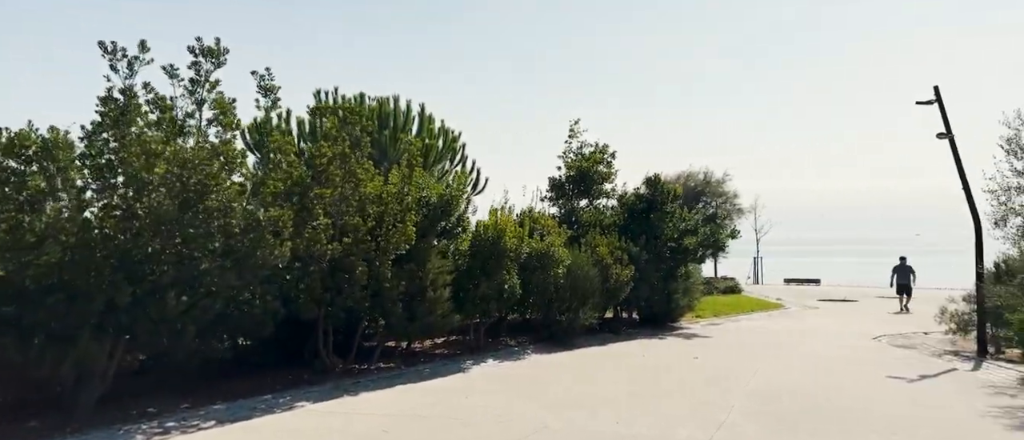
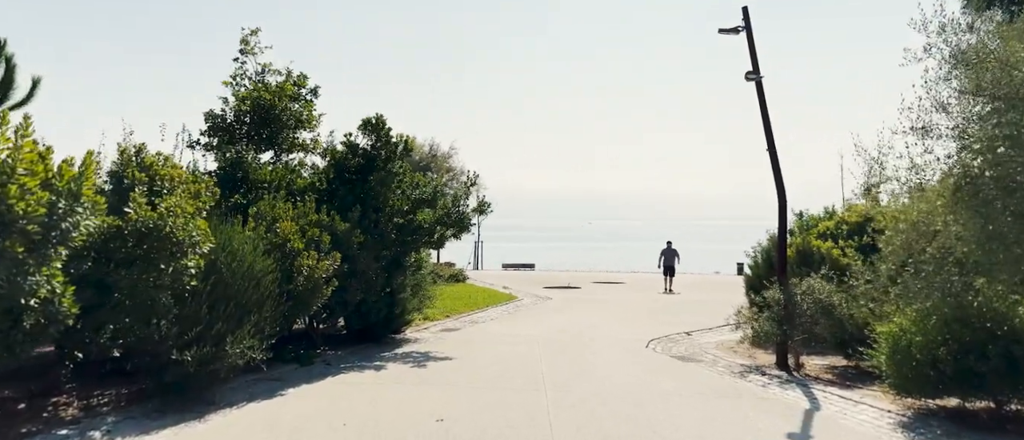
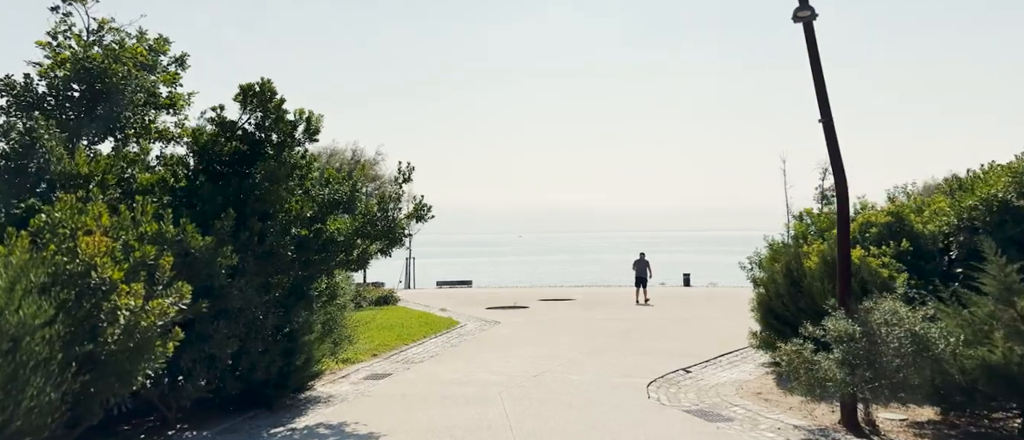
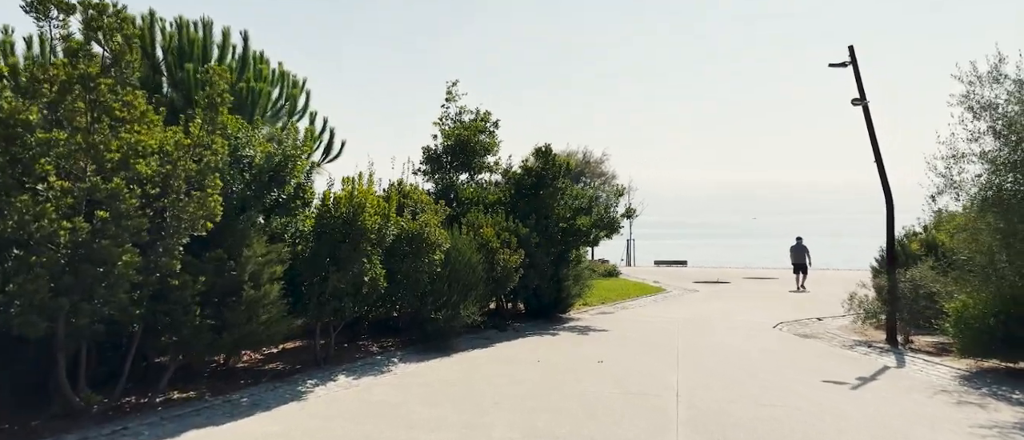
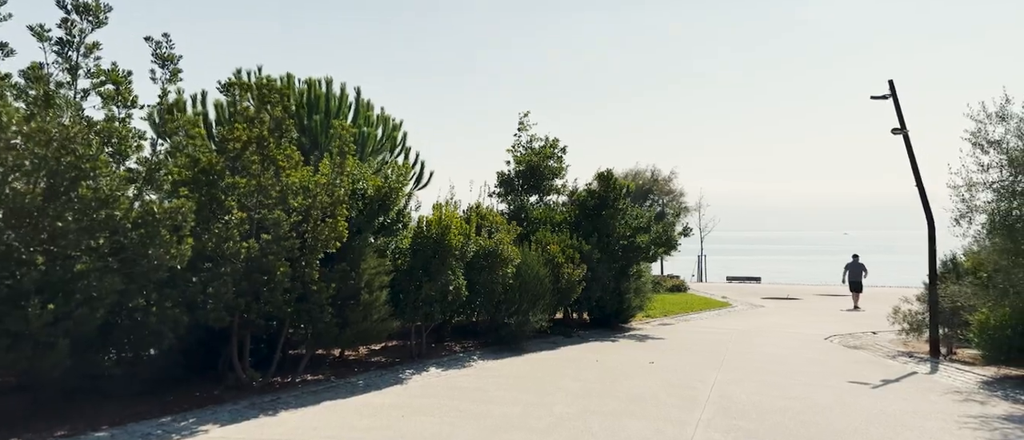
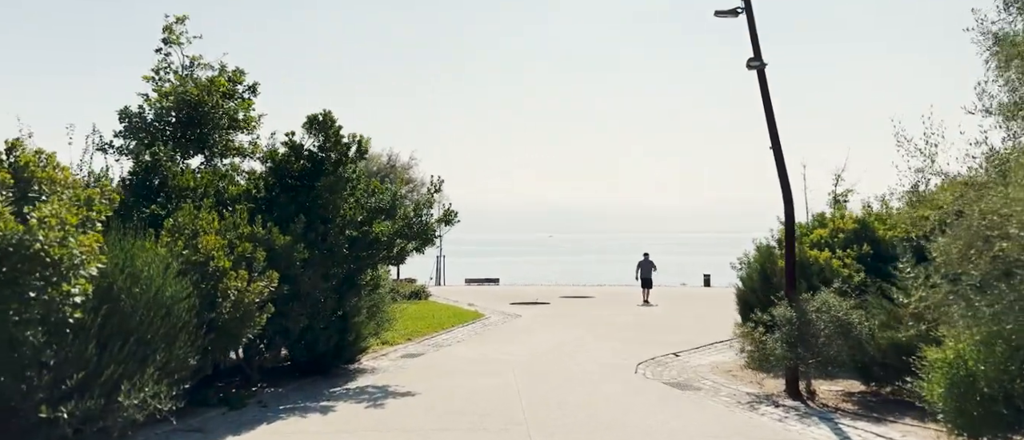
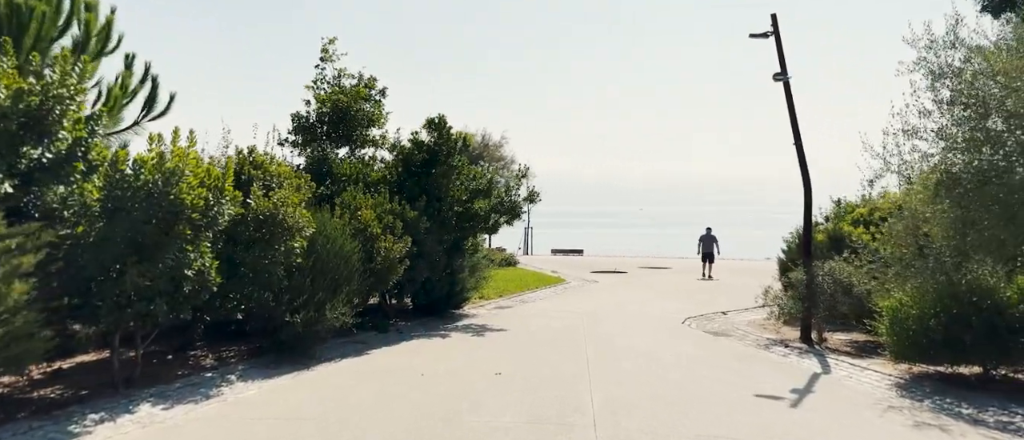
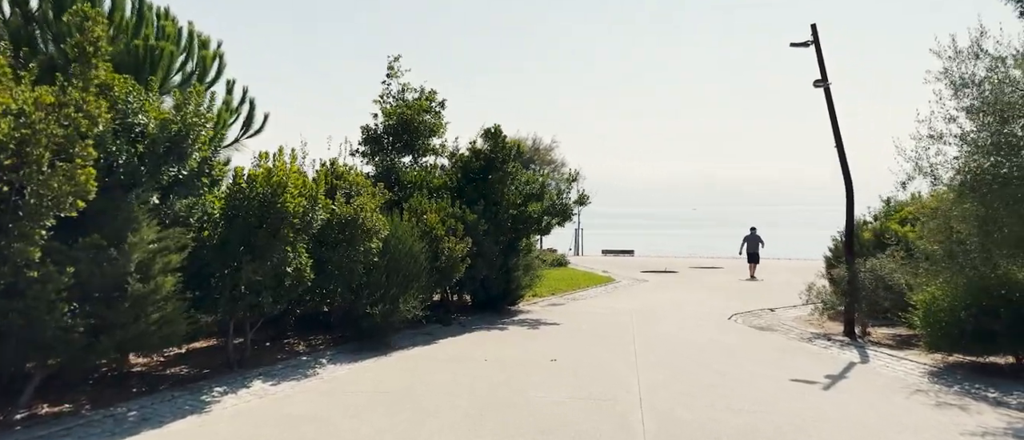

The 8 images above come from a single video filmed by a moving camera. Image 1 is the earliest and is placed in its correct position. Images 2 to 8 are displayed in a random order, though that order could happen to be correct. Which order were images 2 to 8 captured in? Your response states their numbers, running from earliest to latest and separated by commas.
5, 4, 8, 7, 2, 6, 3
